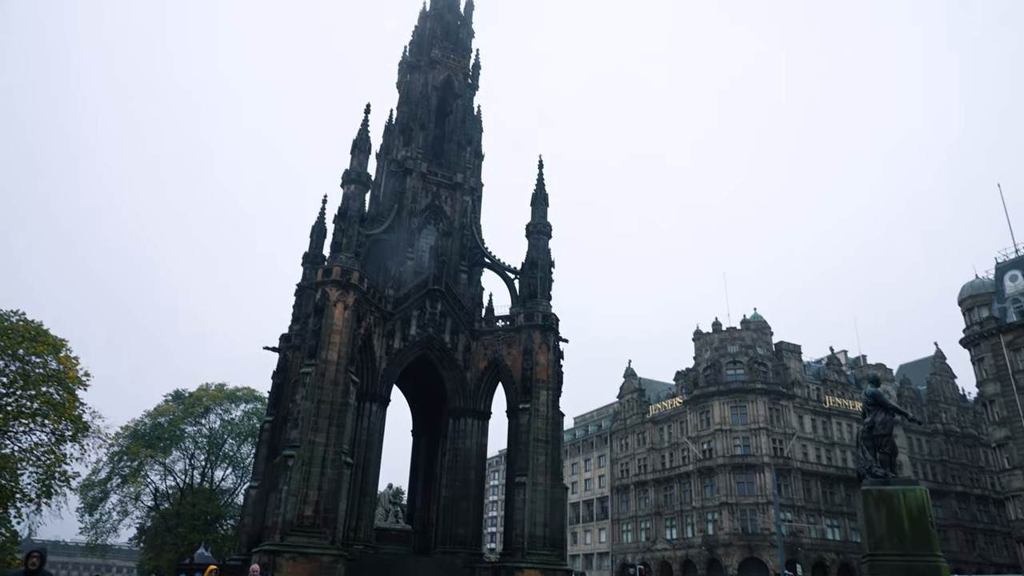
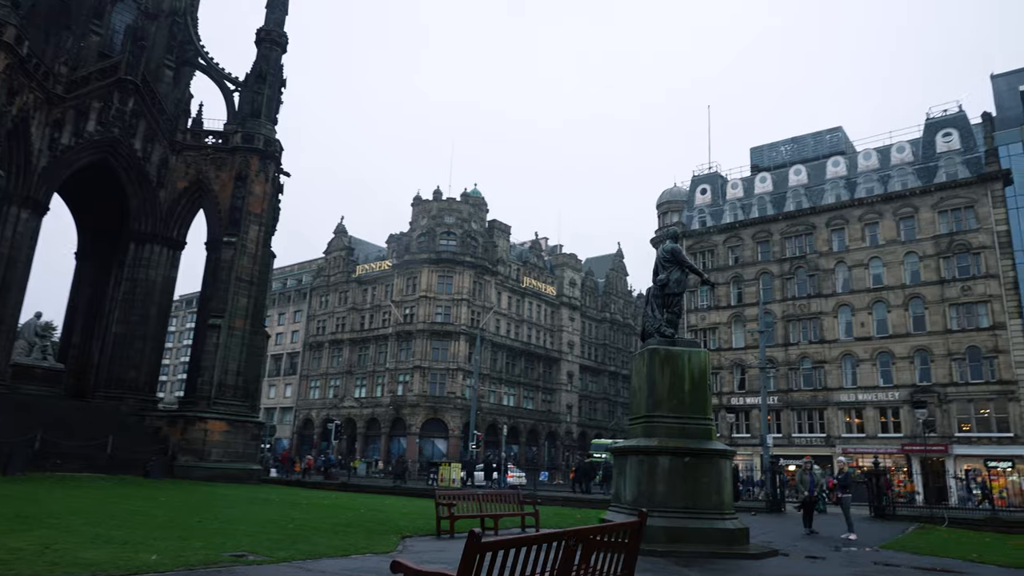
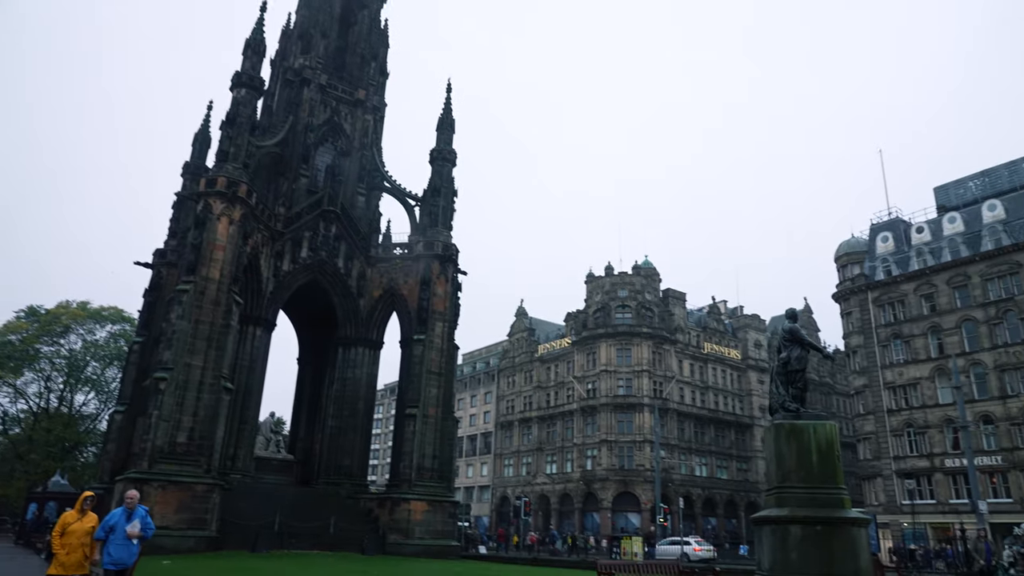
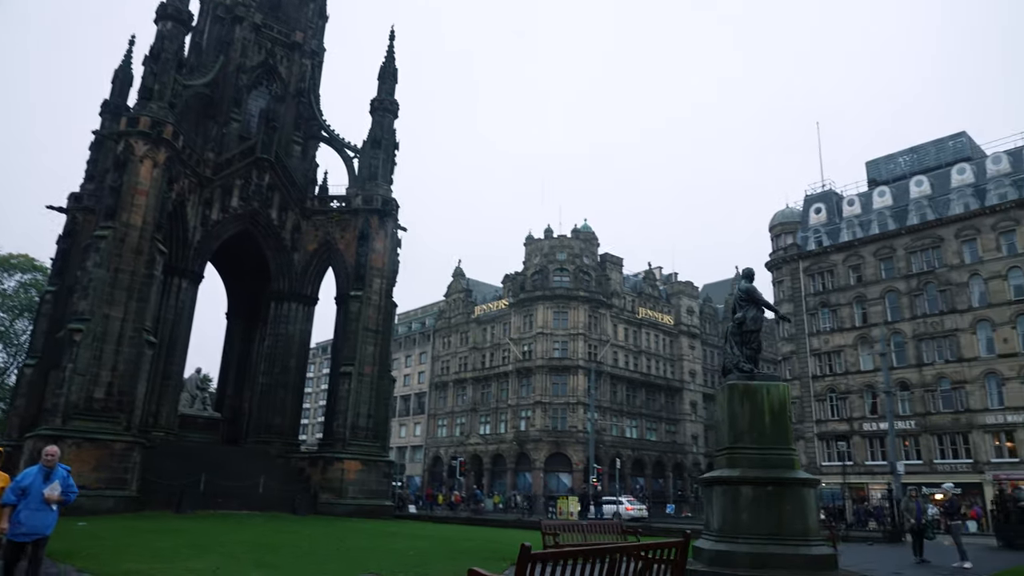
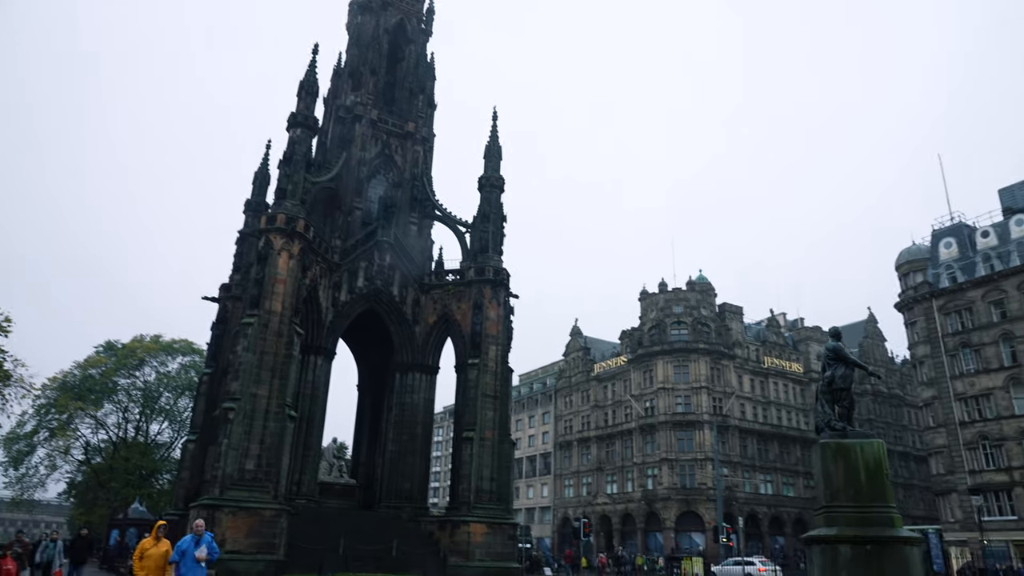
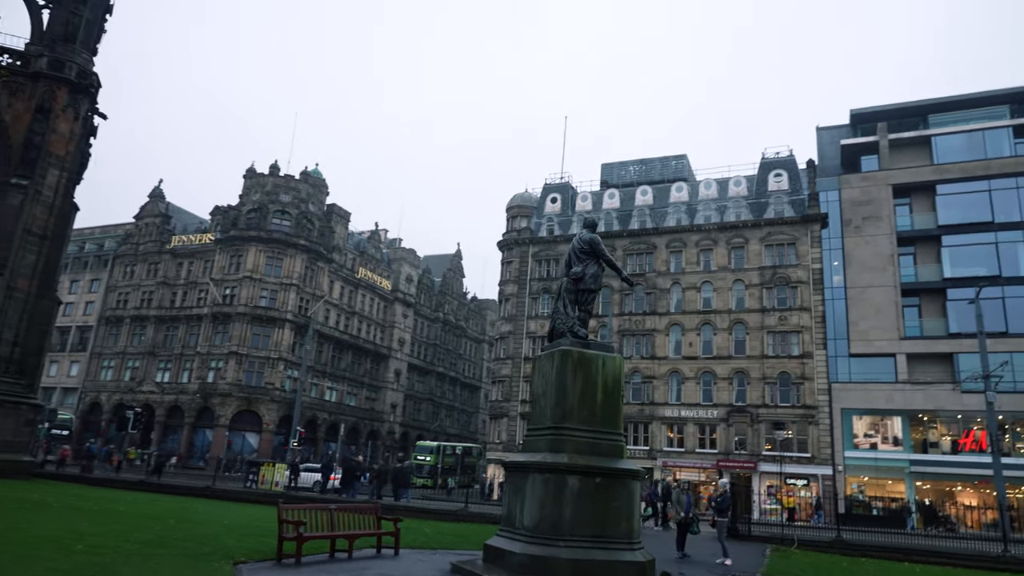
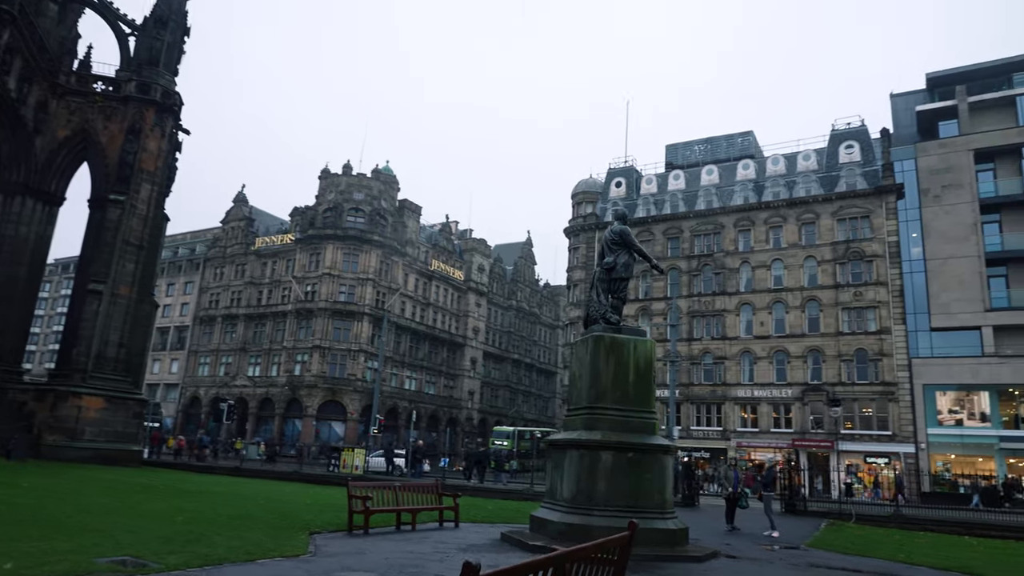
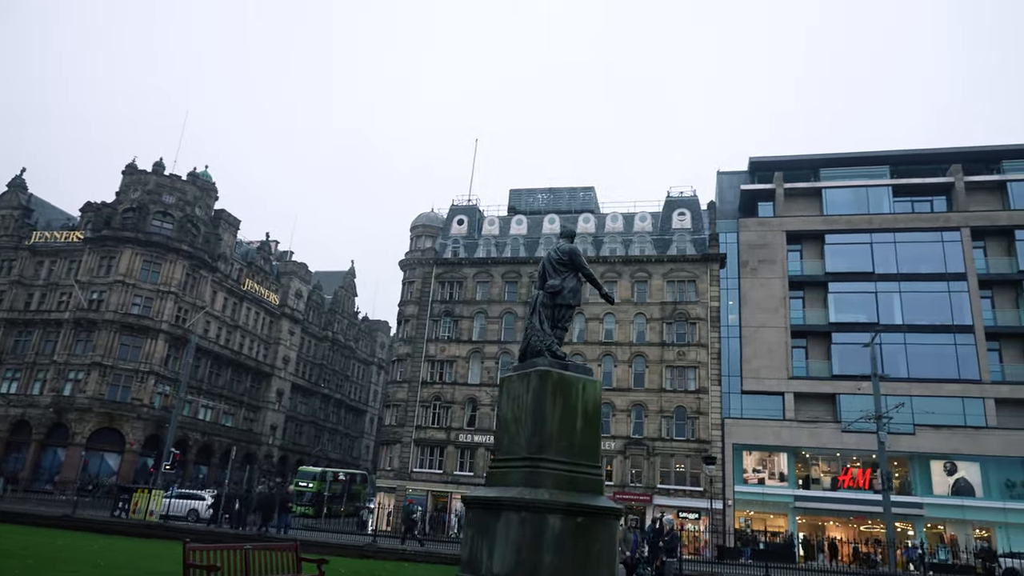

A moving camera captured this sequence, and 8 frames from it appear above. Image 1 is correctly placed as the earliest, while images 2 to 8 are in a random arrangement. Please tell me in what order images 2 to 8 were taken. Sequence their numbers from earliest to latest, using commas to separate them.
5, 3, 4, 2, 7, 6, 8
